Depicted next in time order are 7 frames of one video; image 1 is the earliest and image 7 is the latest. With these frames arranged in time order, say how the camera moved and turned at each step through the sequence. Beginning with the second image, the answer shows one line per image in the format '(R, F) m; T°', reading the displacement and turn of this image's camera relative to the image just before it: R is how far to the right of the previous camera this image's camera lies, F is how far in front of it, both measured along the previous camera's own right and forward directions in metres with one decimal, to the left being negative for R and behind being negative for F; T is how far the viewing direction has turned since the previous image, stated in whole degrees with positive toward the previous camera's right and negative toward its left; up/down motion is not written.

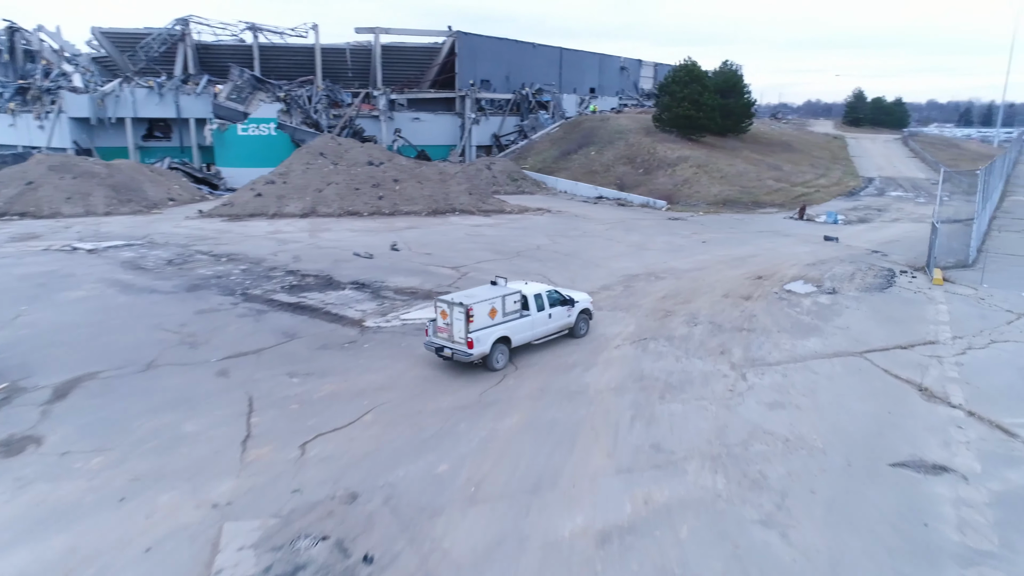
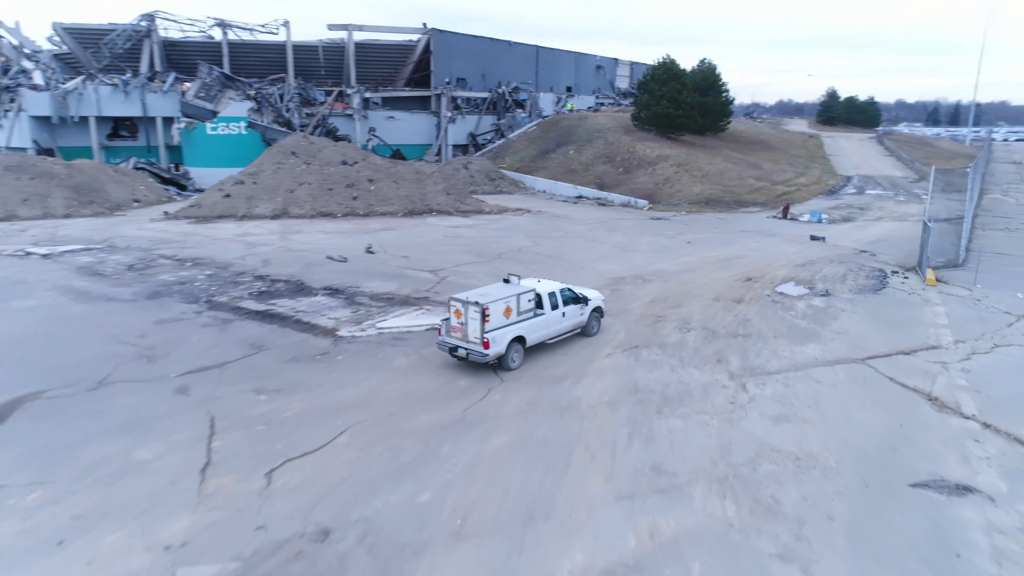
(-0.2, +1.0) m; +2°
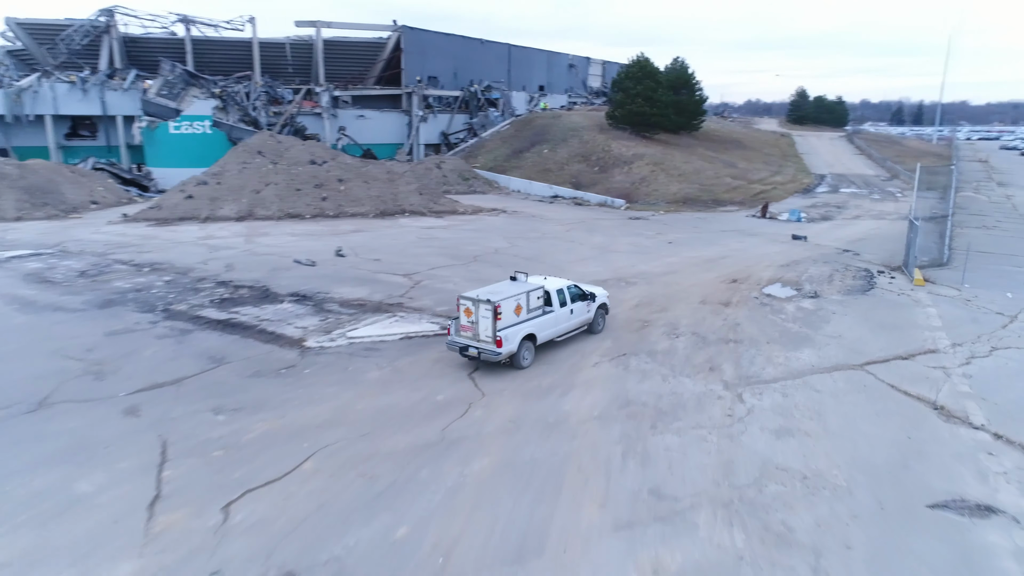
(-0.1, +1.0) m; +2°
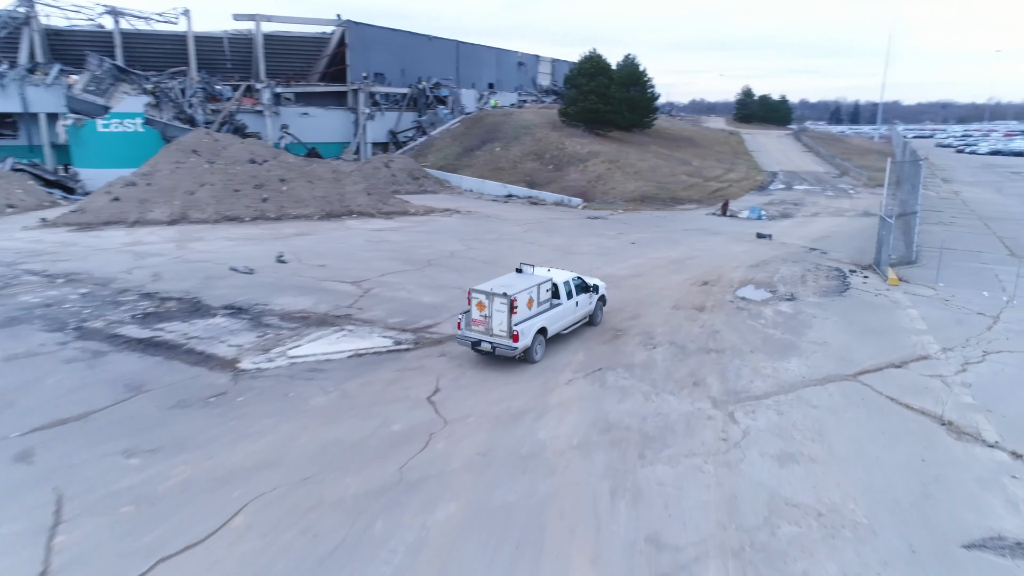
(-0.2, +1.5) m; +4°
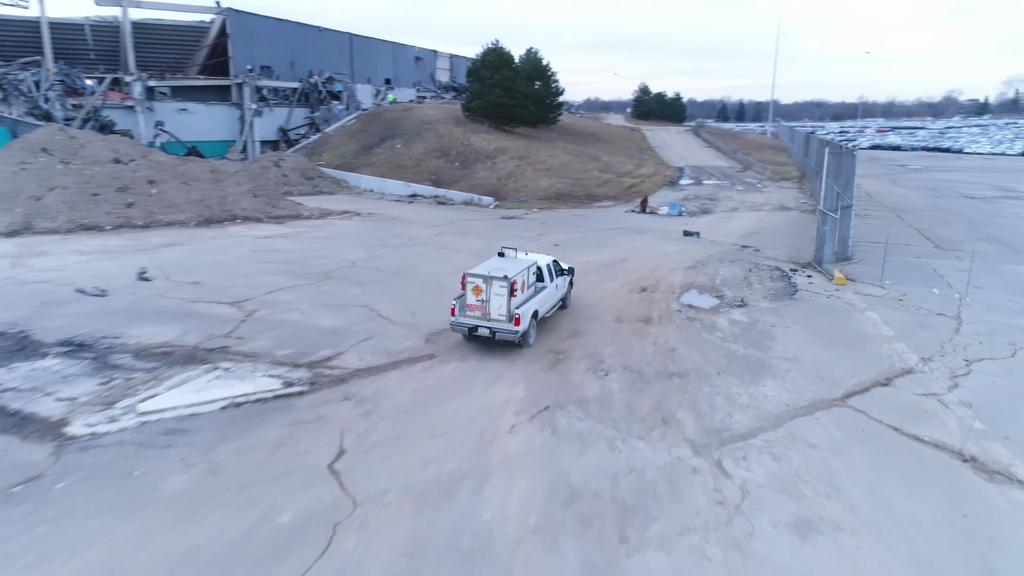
(-0.3, +2.8) m; +8°
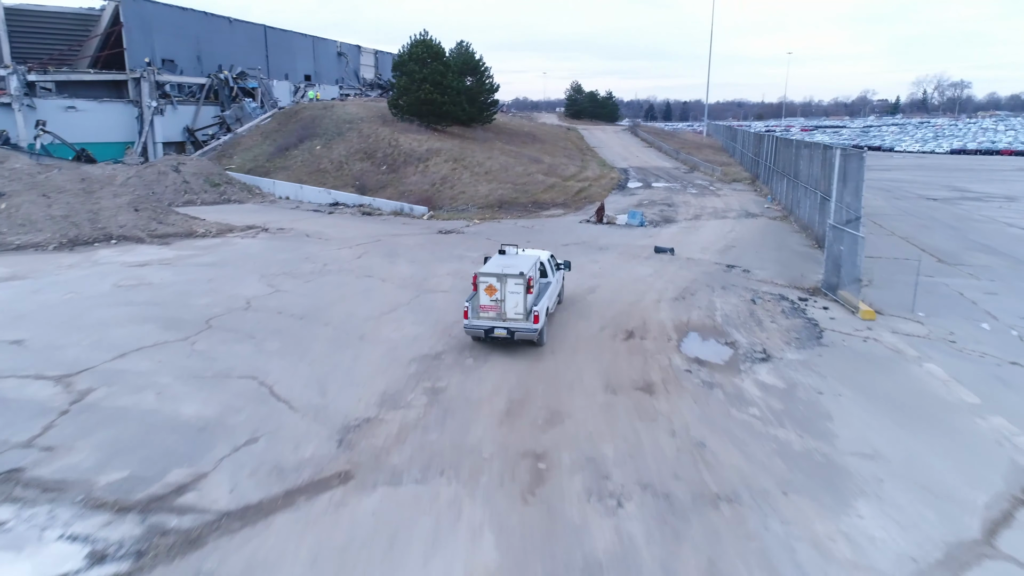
(-0.3, +4.4) m; +5°
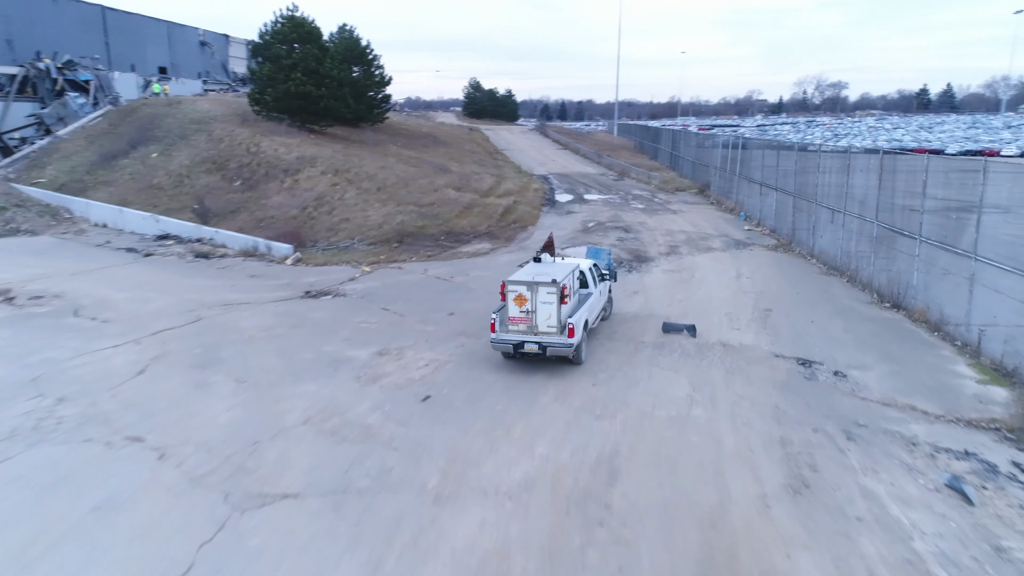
(-0.3, +9.3) m; +8°
